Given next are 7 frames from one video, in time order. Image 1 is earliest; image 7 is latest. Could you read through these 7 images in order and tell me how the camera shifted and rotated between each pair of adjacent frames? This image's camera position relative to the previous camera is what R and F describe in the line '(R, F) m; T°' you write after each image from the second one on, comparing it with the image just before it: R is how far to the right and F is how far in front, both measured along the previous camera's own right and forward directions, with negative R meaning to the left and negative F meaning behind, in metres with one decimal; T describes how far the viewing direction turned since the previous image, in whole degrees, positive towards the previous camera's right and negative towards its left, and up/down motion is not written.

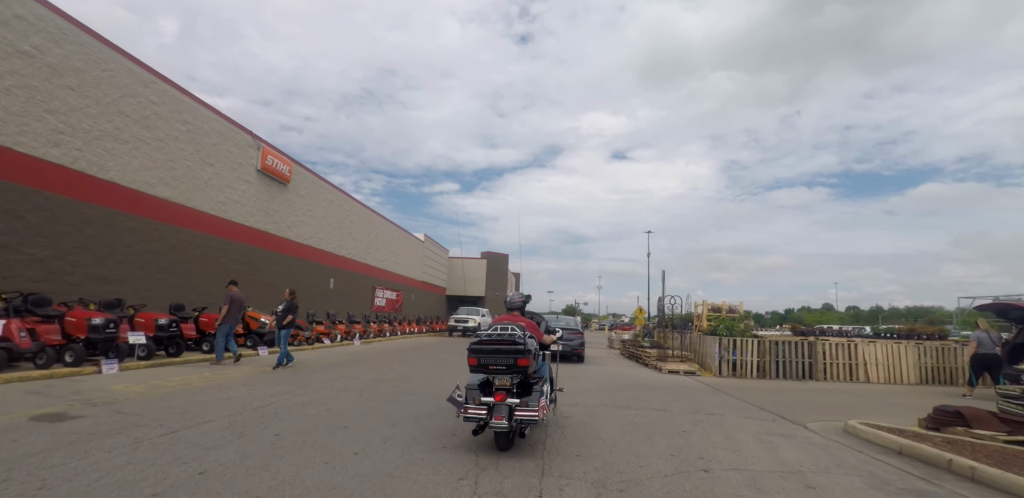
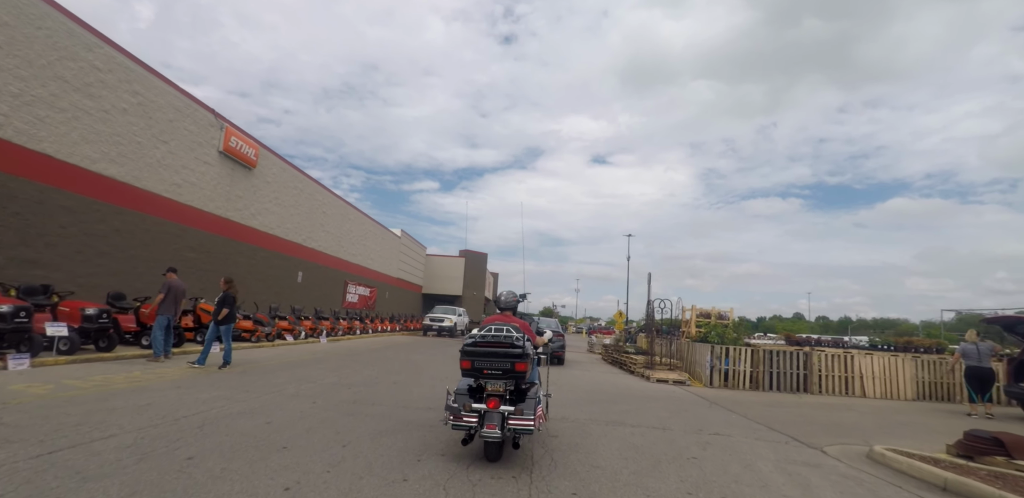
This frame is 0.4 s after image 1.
(-0.1, +1.1) m; +3°
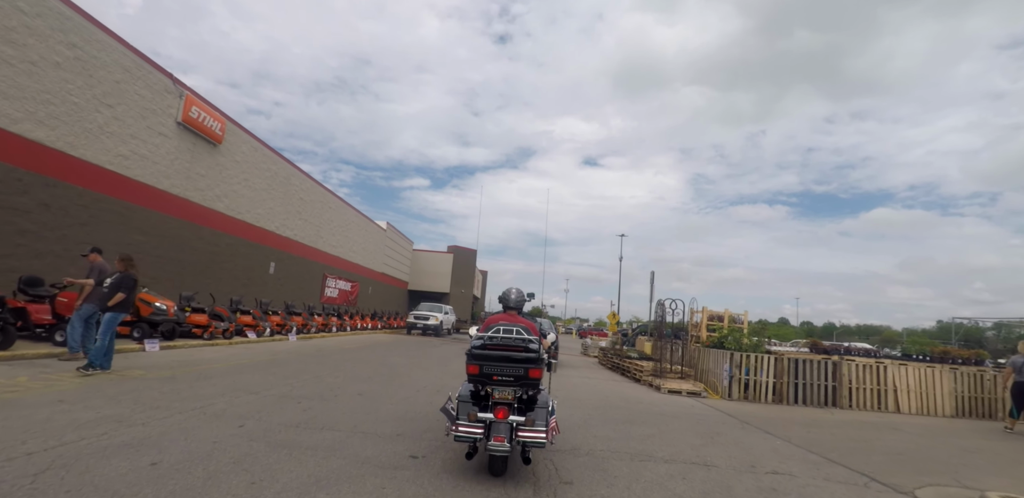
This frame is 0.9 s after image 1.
(-0.1, +1.8) m; +1°
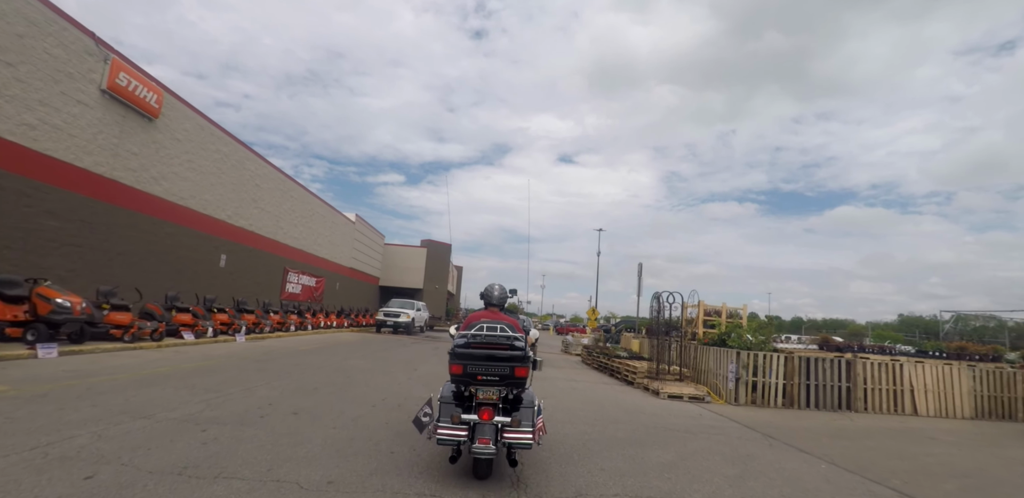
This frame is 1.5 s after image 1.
(-0.1, +1.6) m; +3°
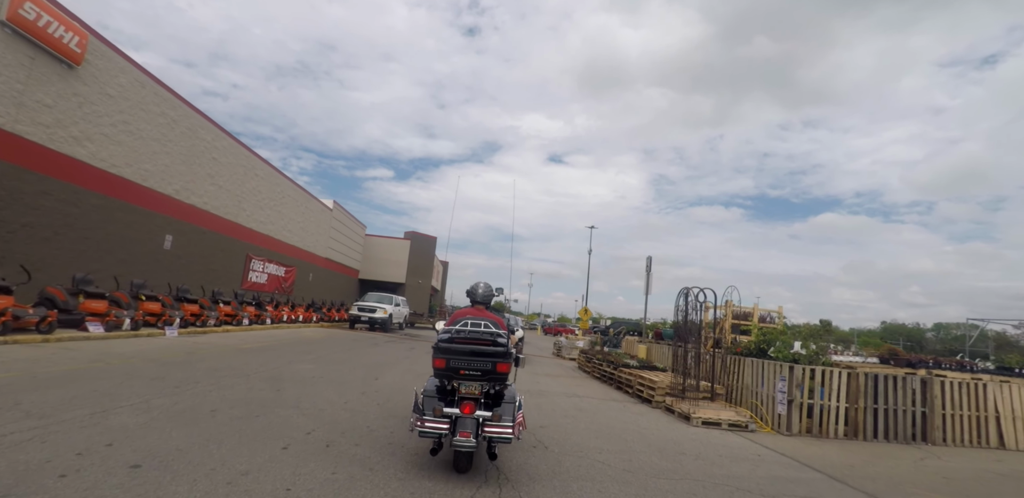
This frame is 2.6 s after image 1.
(-0.1, +2.4) m; +2°
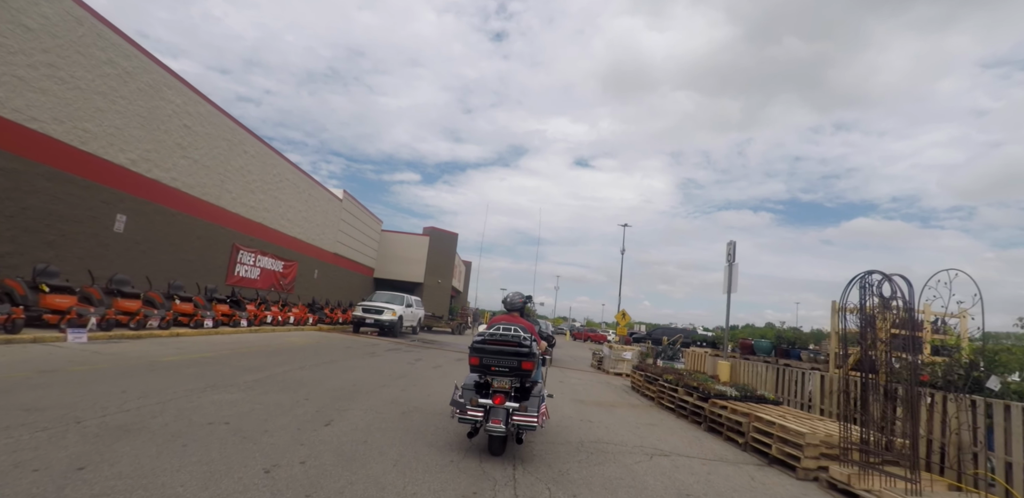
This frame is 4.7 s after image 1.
(-0.2, +3.9) m; -3°
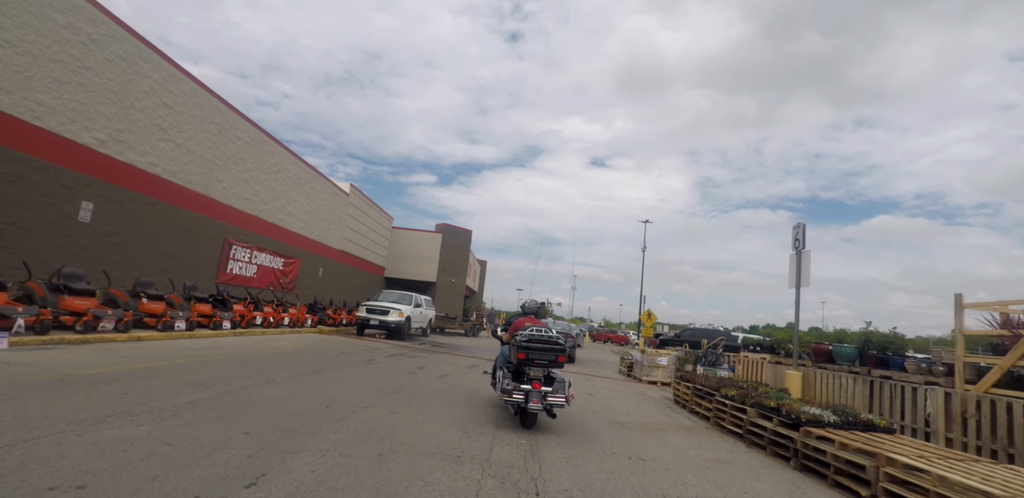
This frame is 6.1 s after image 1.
(-0.1, +2.0) m; -2°
